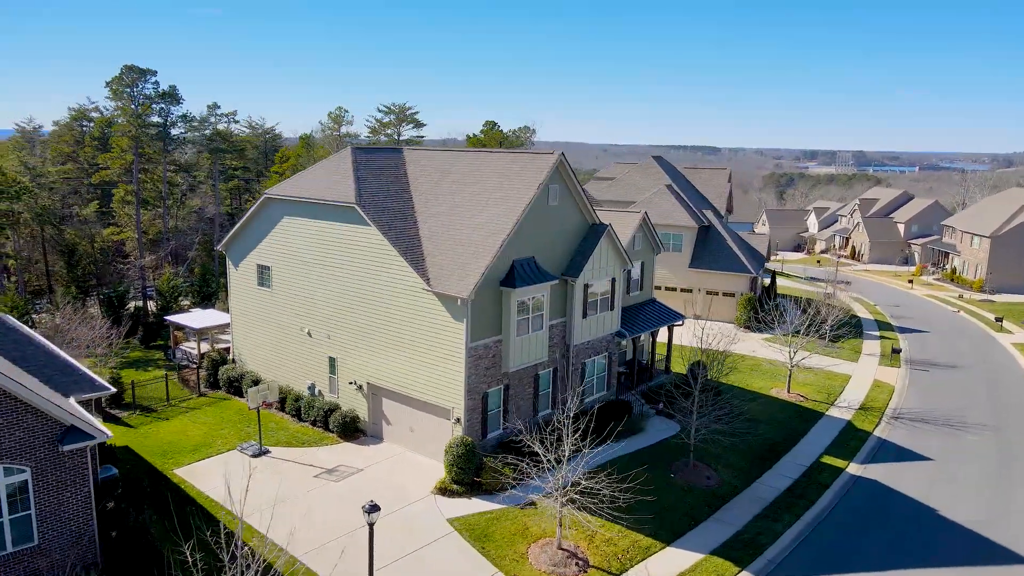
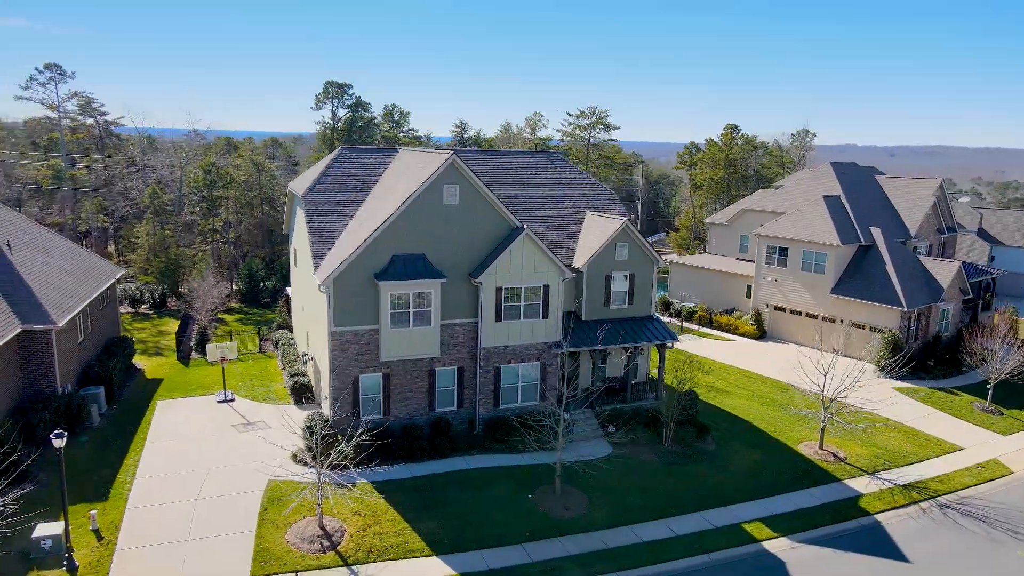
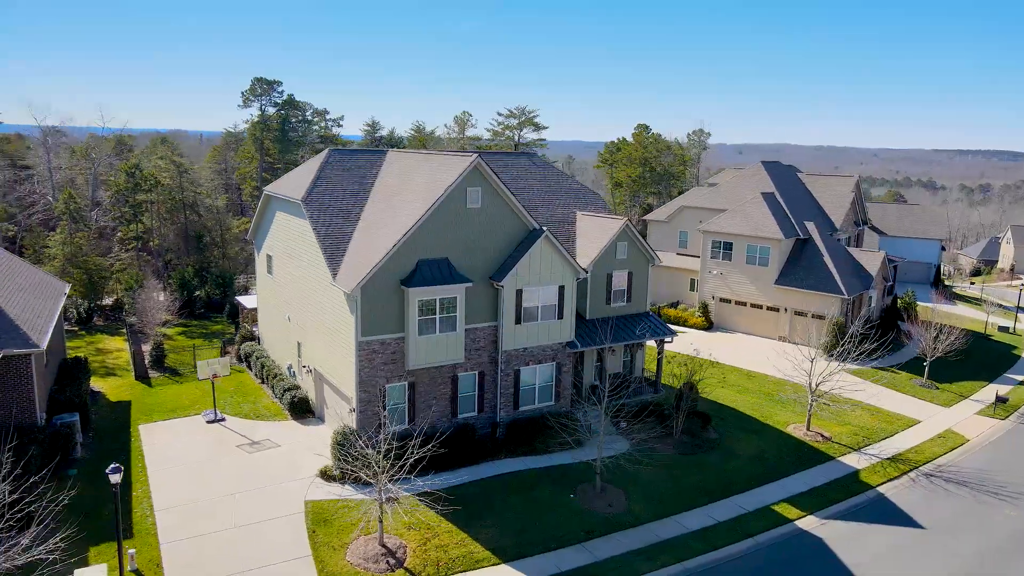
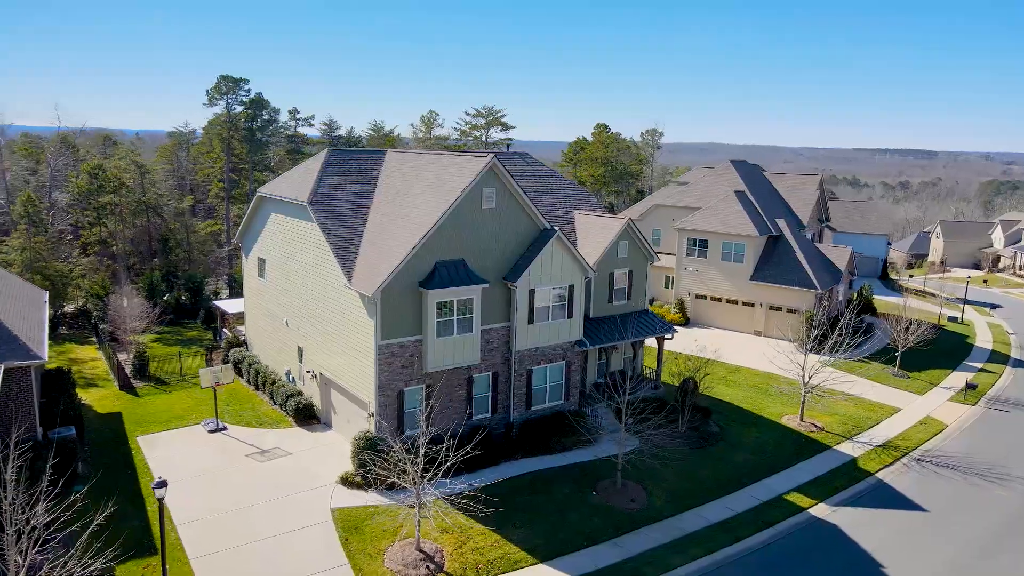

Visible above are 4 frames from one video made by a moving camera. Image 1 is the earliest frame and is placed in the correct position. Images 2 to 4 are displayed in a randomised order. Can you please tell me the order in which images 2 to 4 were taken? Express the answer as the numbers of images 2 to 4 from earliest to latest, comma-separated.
4, 3, 2
